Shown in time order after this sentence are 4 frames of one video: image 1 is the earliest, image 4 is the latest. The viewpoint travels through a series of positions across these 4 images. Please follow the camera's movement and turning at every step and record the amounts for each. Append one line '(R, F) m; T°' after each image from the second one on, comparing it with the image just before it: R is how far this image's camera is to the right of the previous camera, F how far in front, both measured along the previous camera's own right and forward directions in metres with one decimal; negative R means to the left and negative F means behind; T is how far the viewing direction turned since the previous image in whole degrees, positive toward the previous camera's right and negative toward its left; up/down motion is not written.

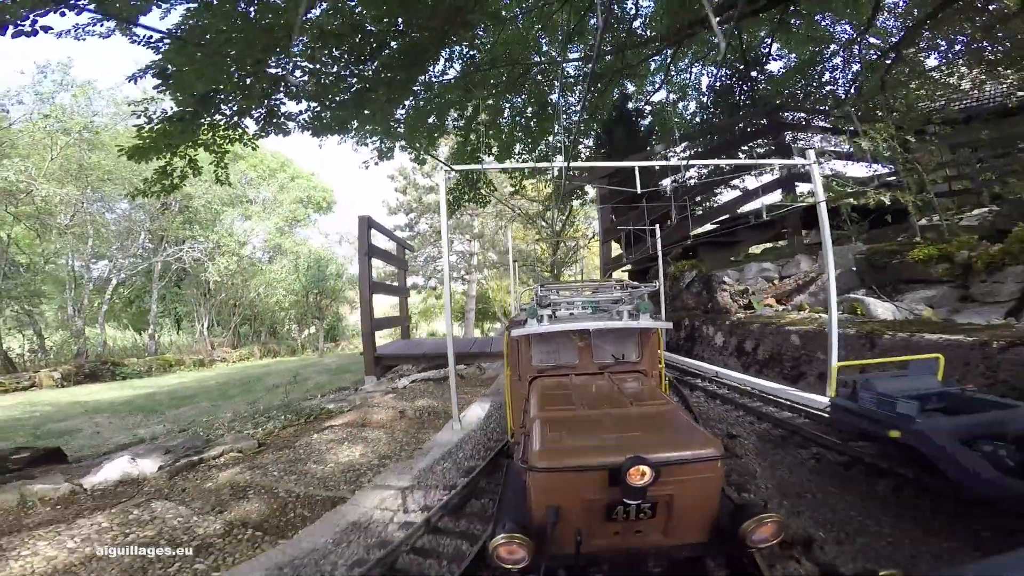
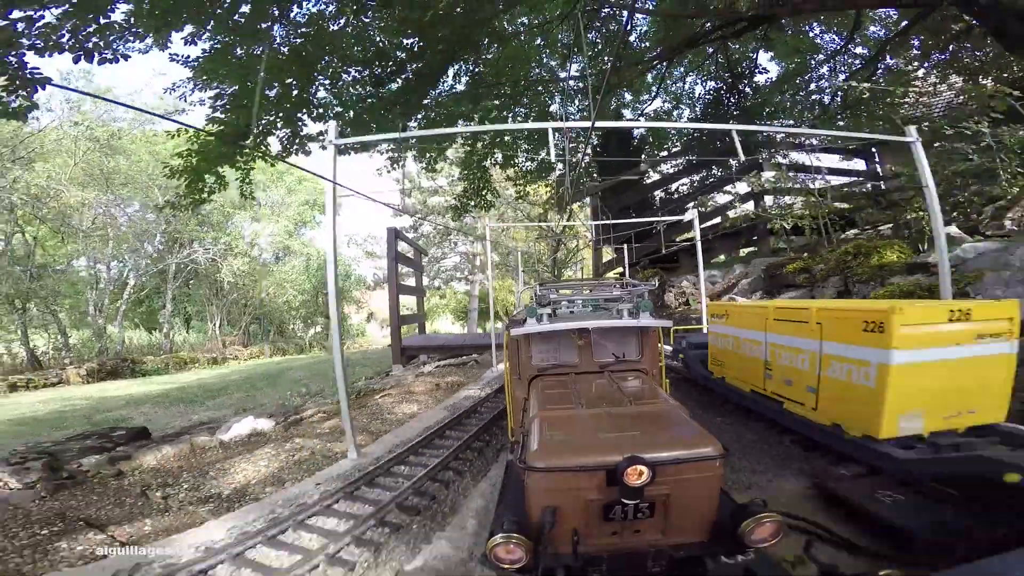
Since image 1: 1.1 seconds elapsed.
(-0.1, -0.7) m; 0°
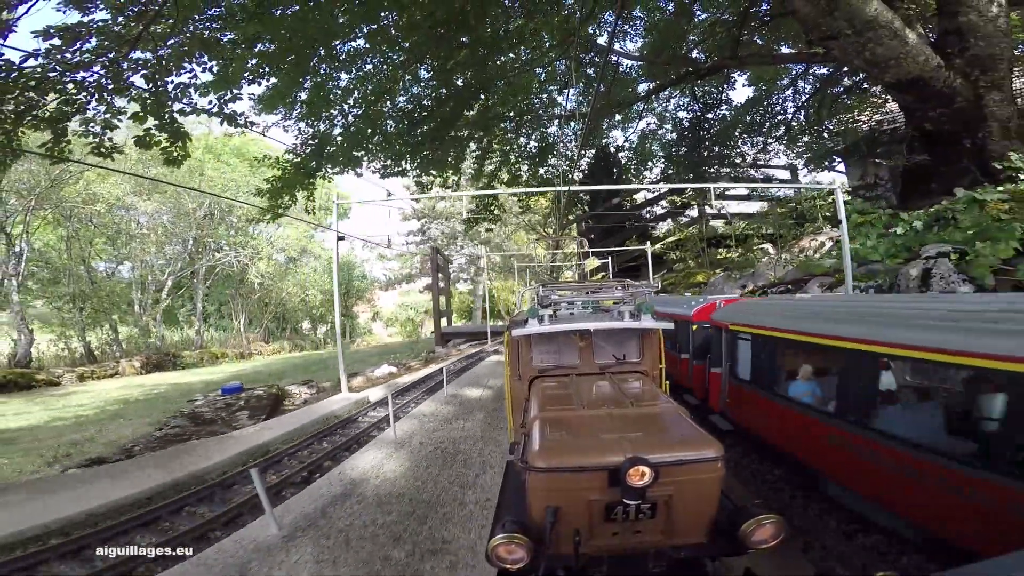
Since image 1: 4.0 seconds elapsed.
(-0.1, -1.9) m; 0°
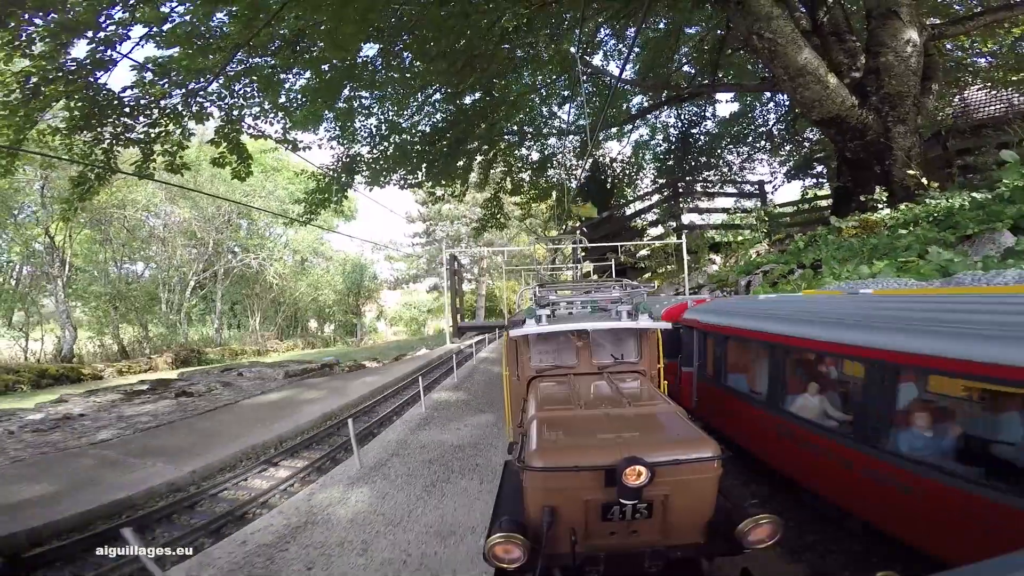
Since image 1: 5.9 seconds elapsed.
(-0.1, -1.3) m; 0°
